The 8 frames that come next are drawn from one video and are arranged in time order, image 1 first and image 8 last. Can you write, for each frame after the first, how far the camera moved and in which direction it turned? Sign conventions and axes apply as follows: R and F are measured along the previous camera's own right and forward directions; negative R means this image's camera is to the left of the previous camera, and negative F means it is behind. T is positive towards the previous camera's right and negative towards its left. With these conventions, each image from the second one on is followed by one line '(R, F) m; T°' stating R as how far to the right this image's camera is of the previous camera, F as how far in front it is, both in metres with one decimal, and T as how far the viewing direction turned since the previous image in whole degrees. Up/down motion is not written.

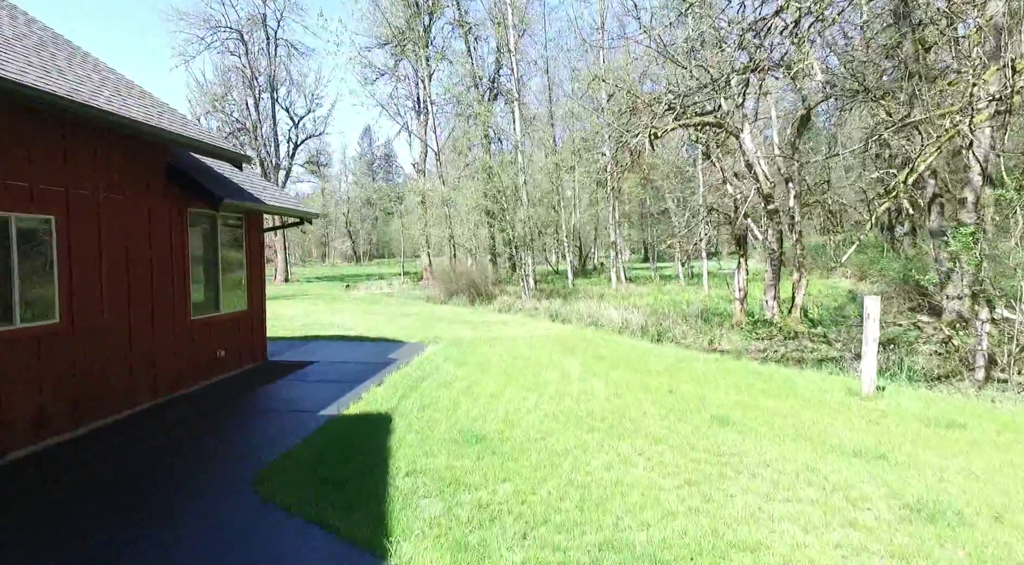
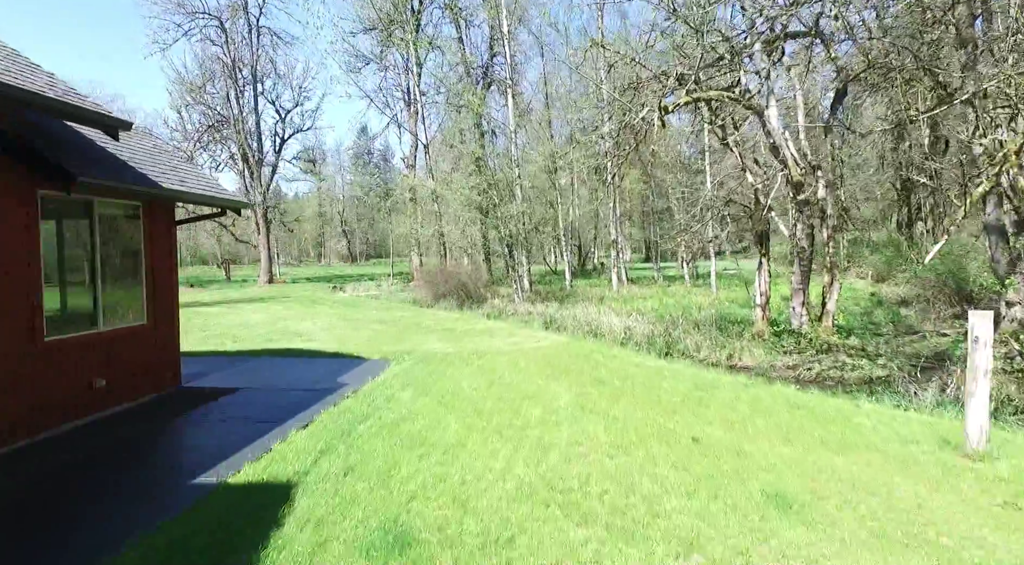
(+0.2, +1.7) m; 0°
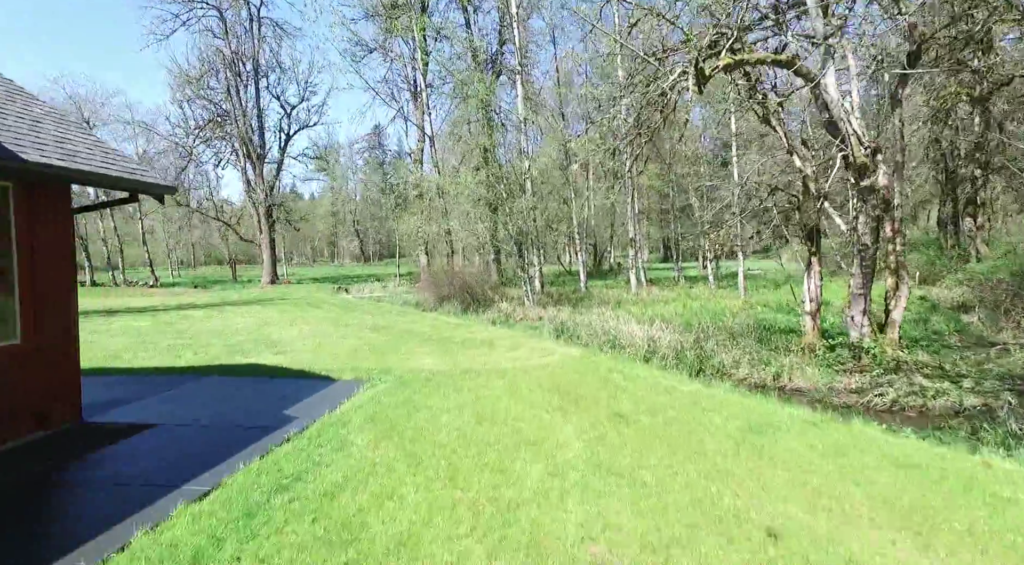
(+0.2, +1.6) m; -1°
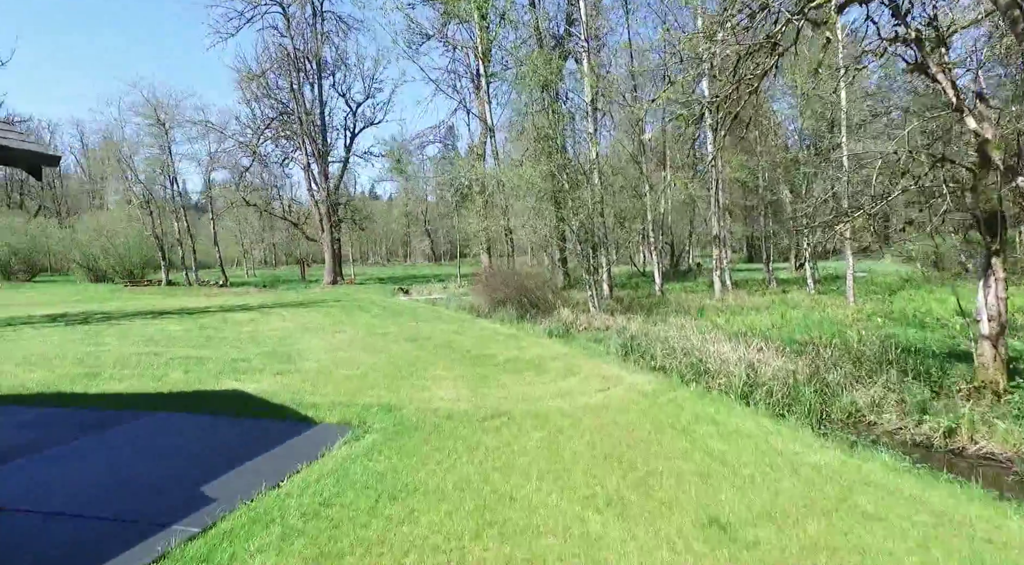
(+0.2, +2.2) m; -6°
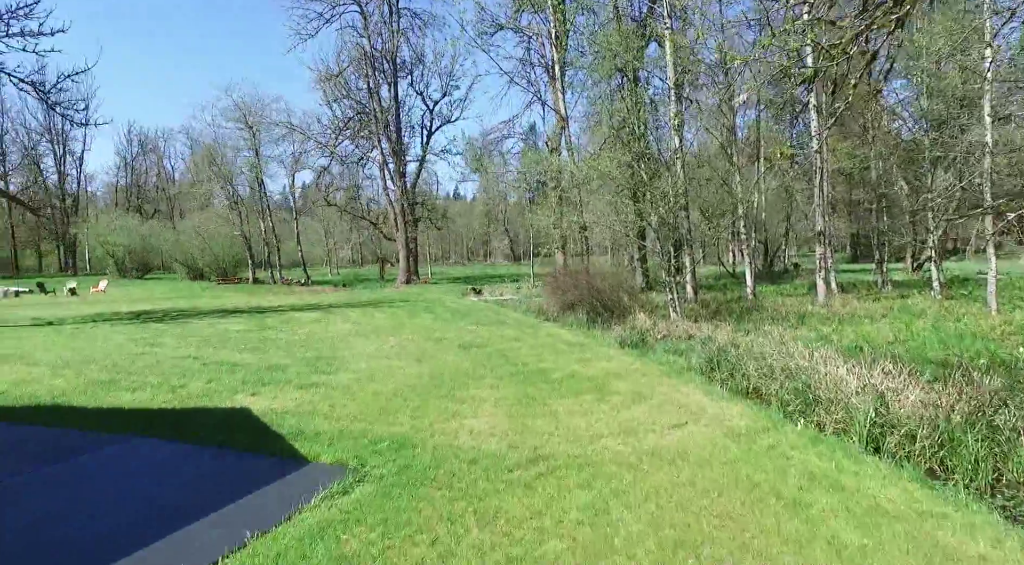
(+0.2, +1.4) m; -7°
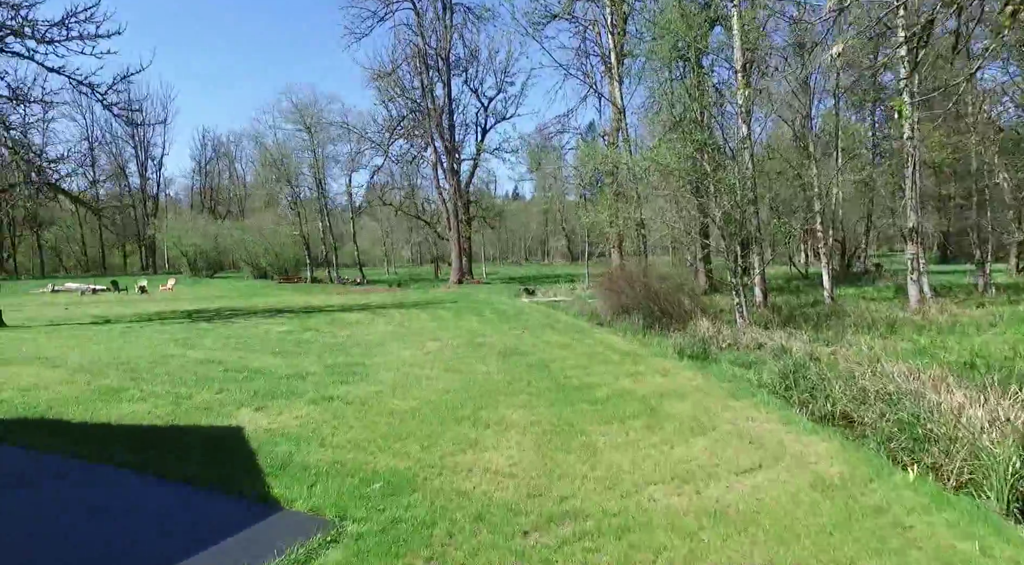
(+0.2, +1.0) m; -5°
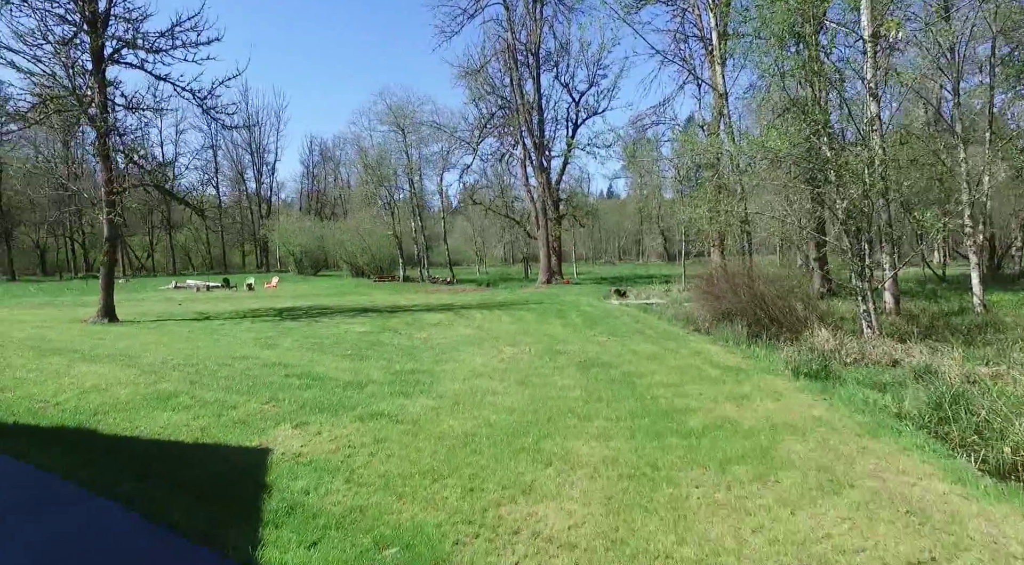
(+0.2, +1.0) m; -8°
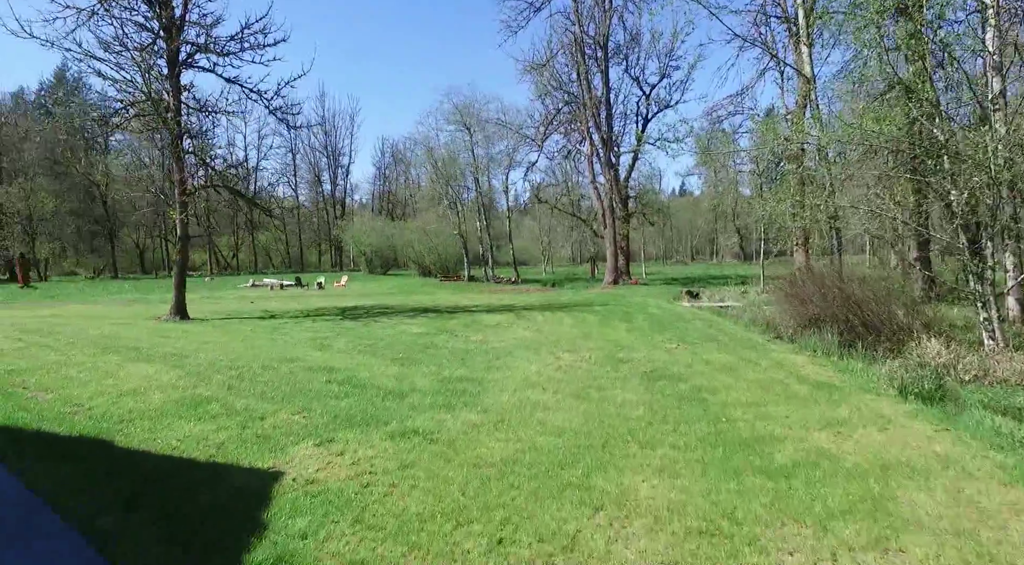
(+0.1, +0.8) m; -6°
